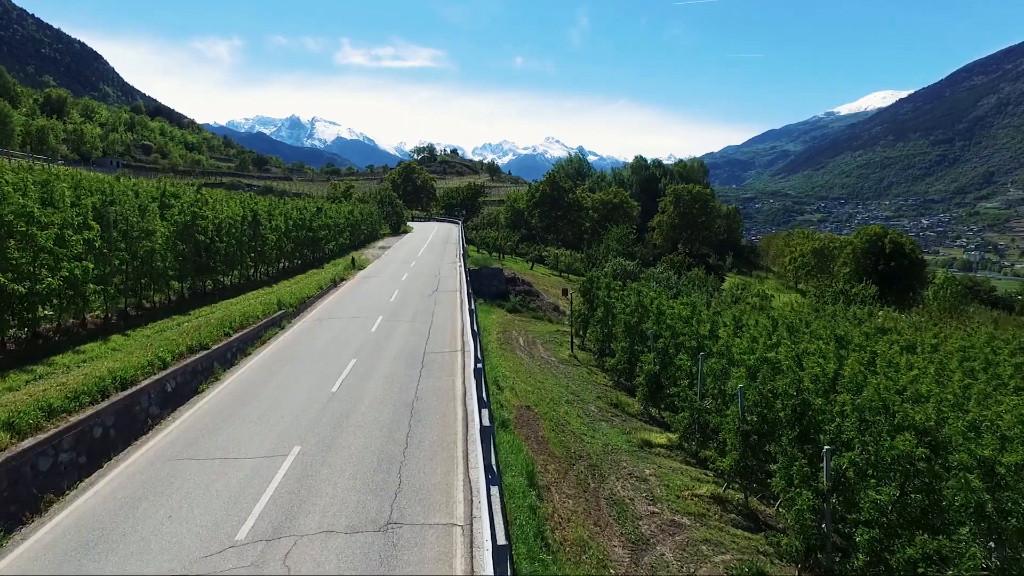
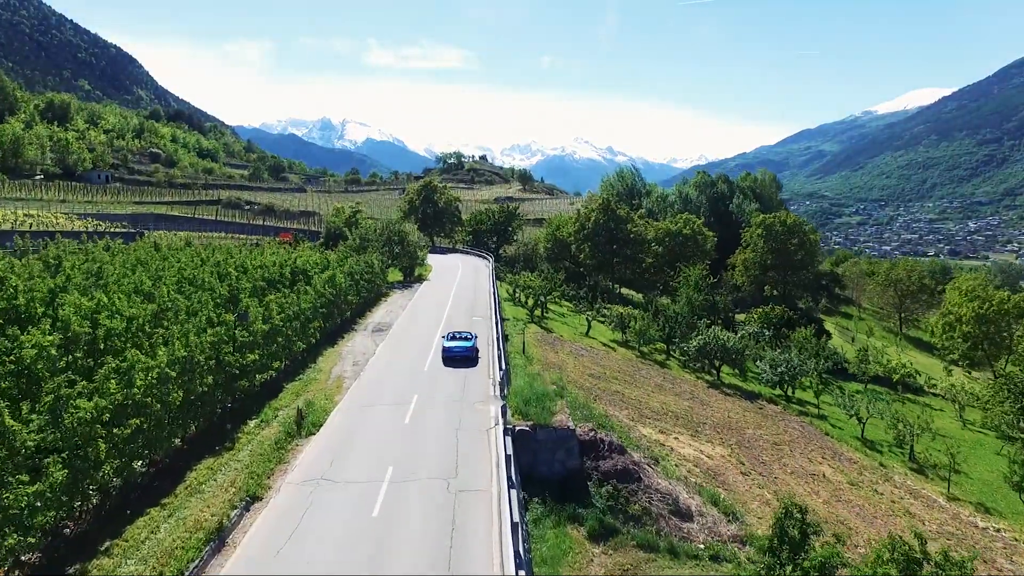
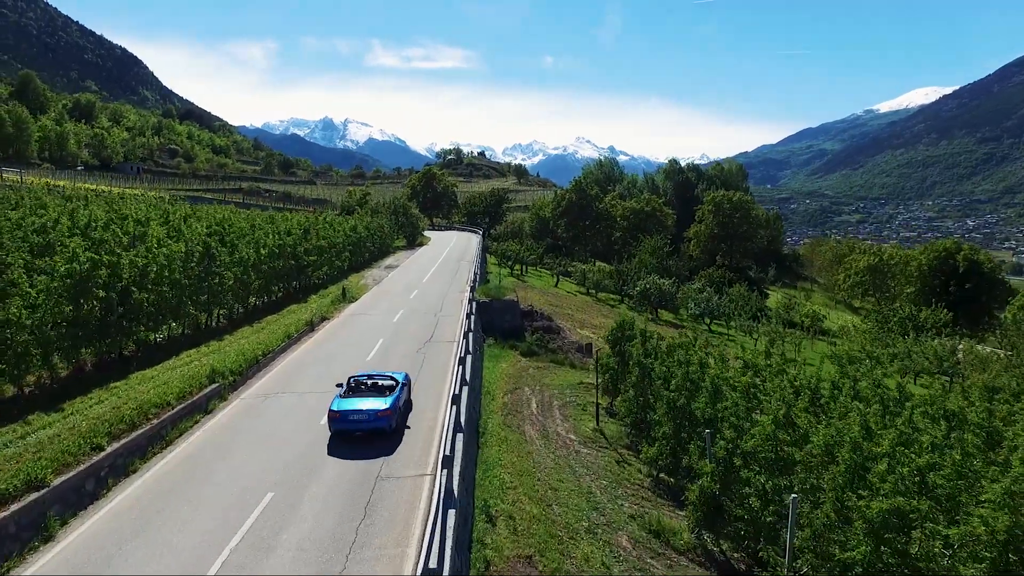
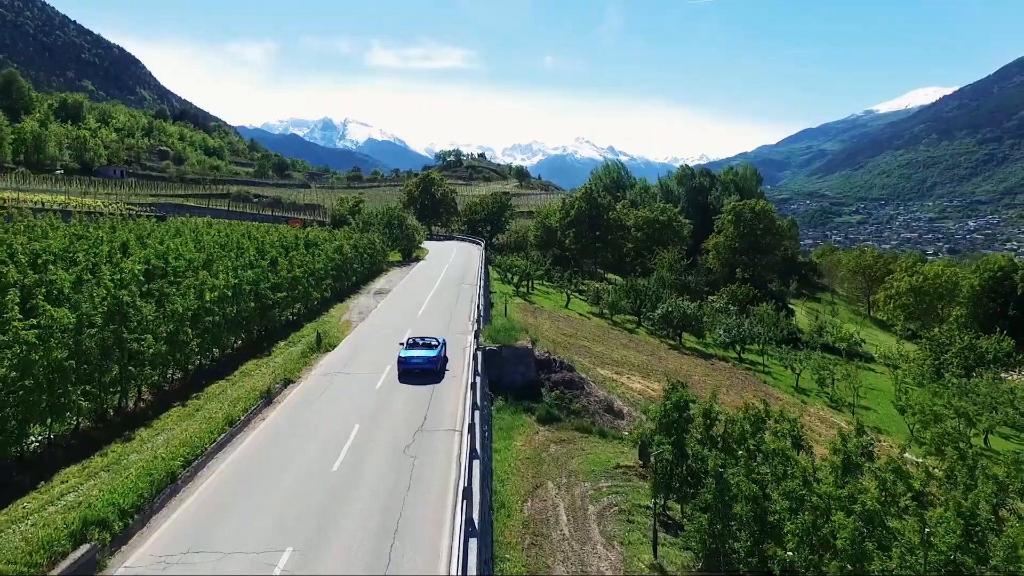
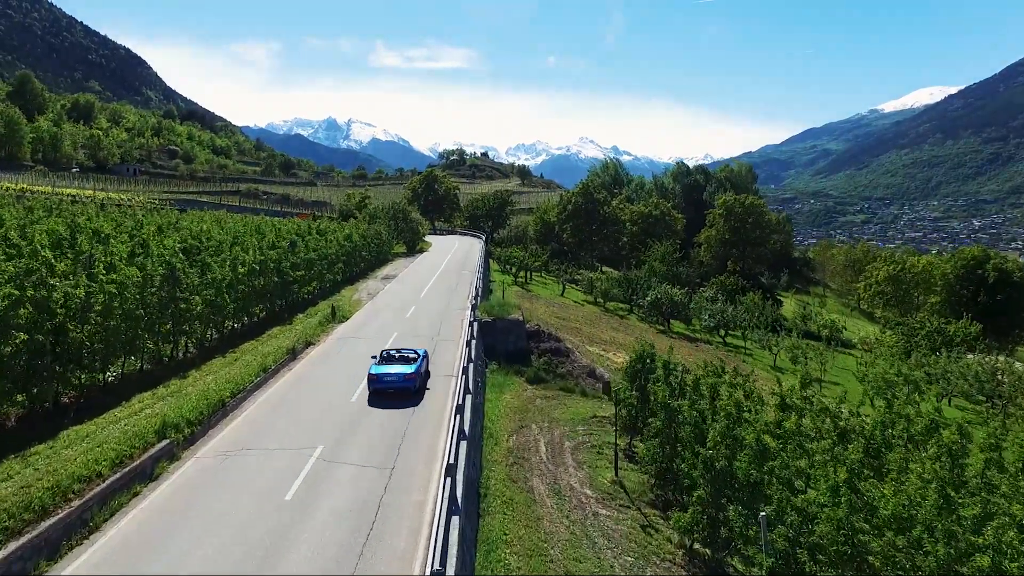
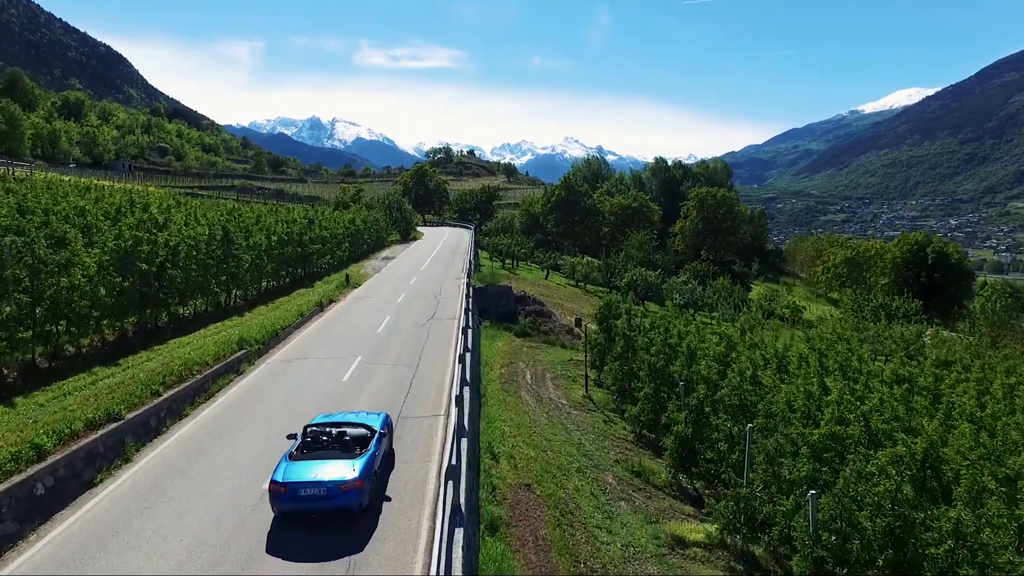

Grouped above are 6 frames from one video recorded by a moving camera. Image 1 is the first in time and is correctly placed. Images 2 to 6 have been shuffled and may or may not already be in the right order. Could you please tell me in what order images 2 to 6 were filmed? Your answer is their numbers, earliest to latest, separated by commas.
6, 3, 5, 4, 2
